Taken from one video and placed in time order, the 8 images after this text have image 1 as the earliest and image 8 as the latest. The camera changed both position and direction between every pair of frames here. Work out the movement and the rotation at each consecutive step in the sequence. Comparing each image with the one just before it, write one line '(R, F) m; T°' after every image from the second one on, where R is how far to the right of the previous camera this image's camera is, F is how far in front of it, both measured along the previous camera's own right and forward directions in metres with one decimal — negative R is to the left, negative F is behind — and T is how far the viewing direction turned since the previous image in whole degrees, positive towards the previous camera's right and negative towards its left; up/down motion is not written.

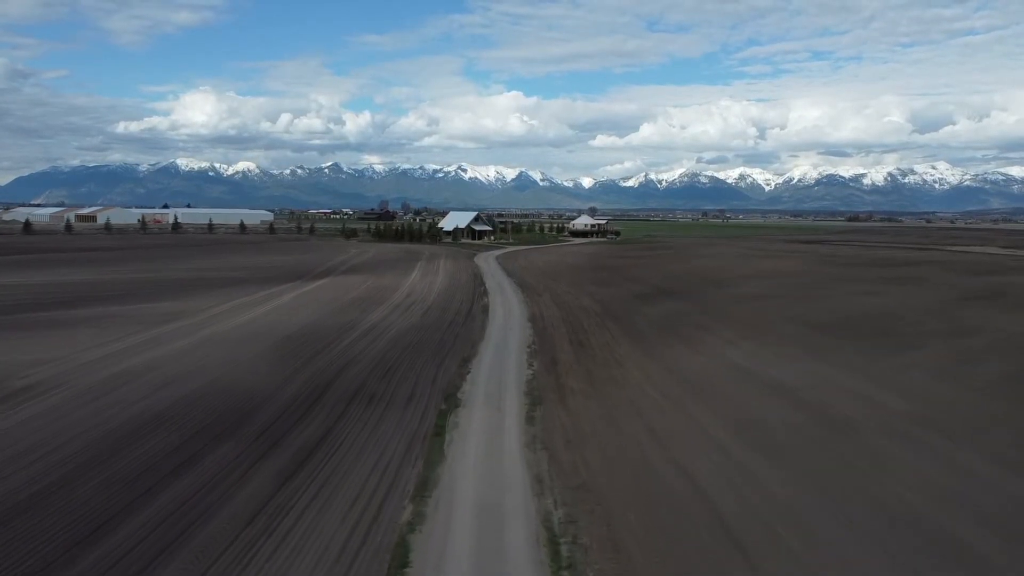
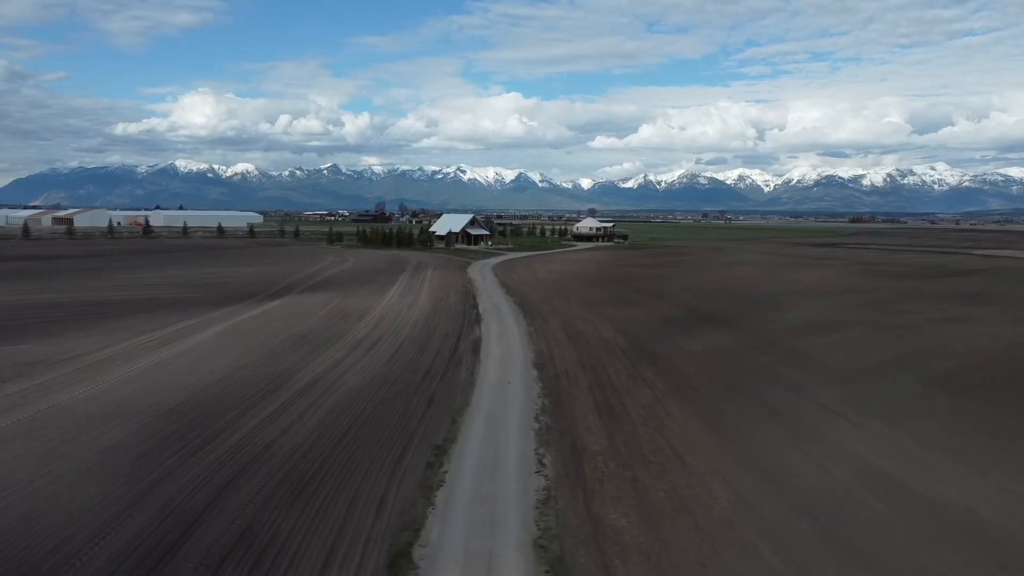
(0.0, +6.5) m; 0°
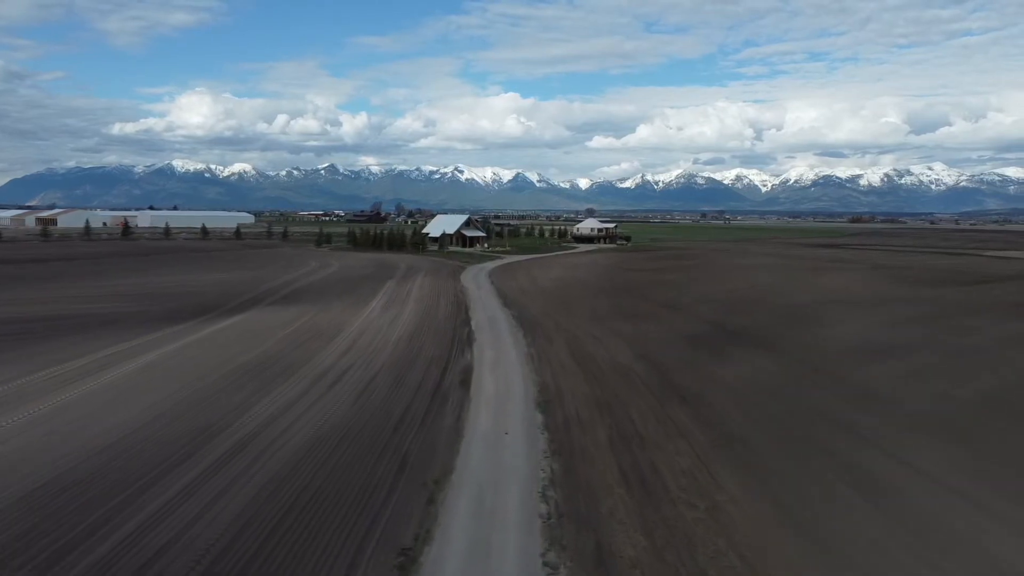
(0.0, +3.5) m; 0°
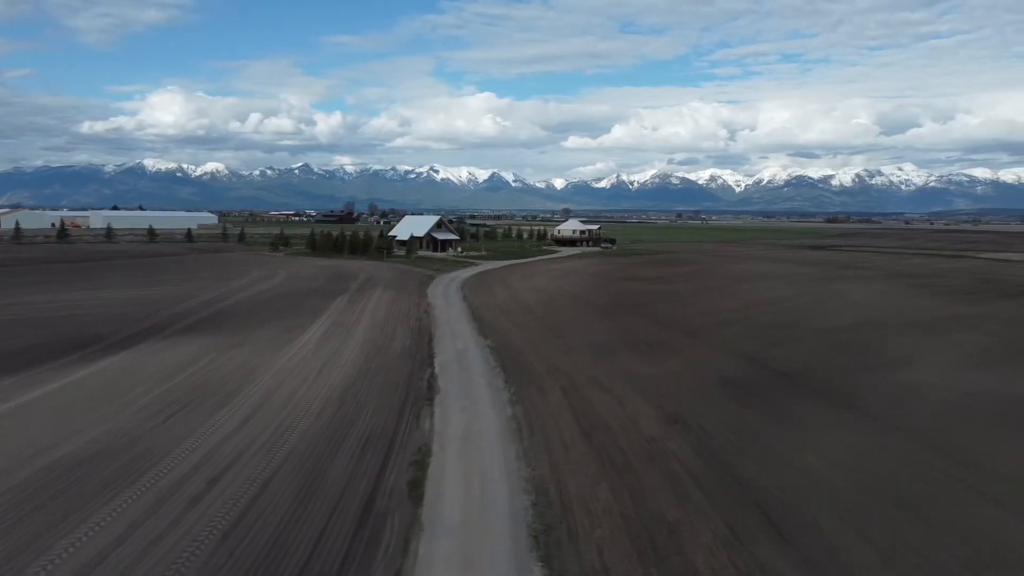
(0.0, +5.8) m; +2°
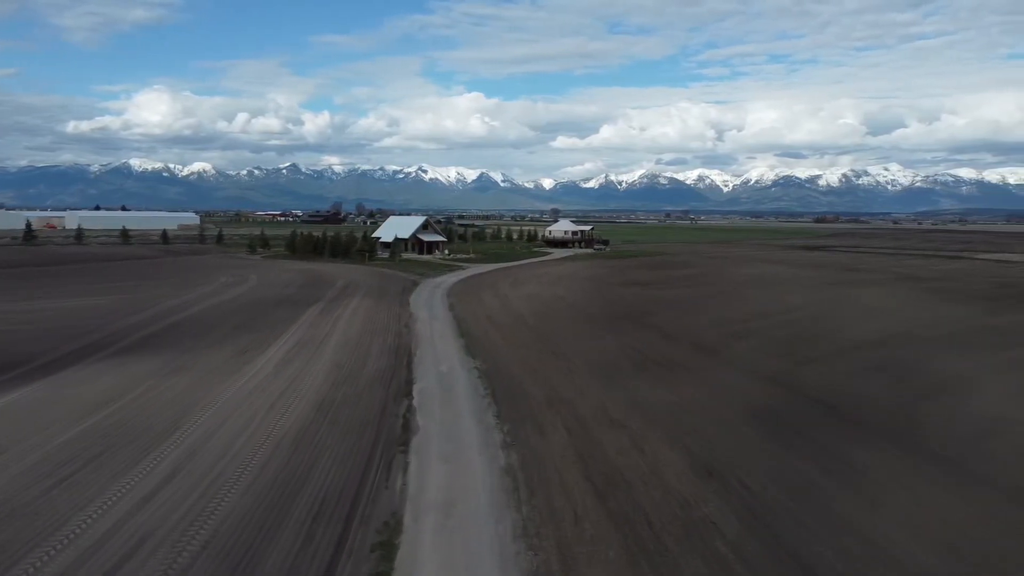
(-0.1, +2.6) m; +1°
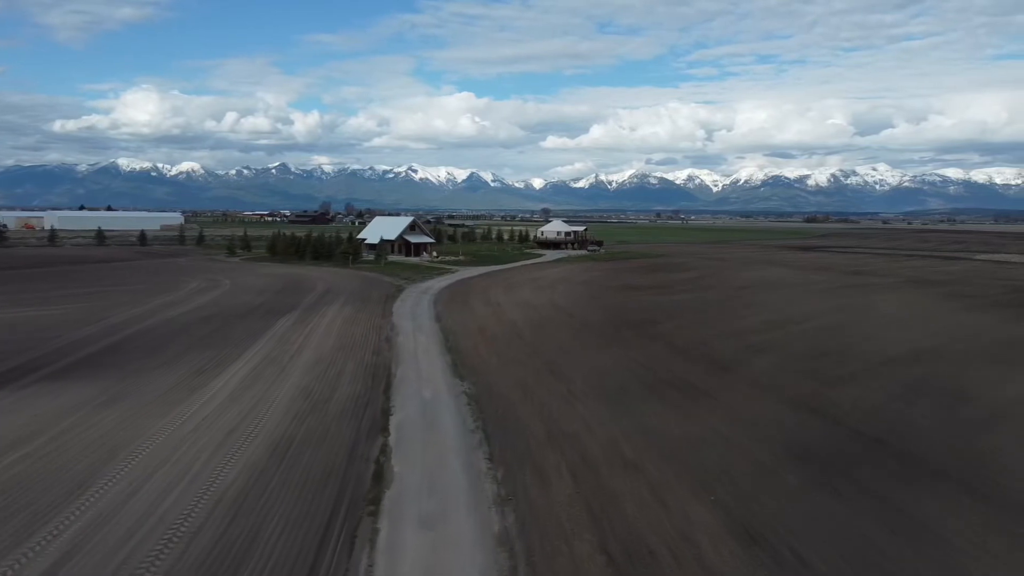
(-0.1, +2.2) m; +1°
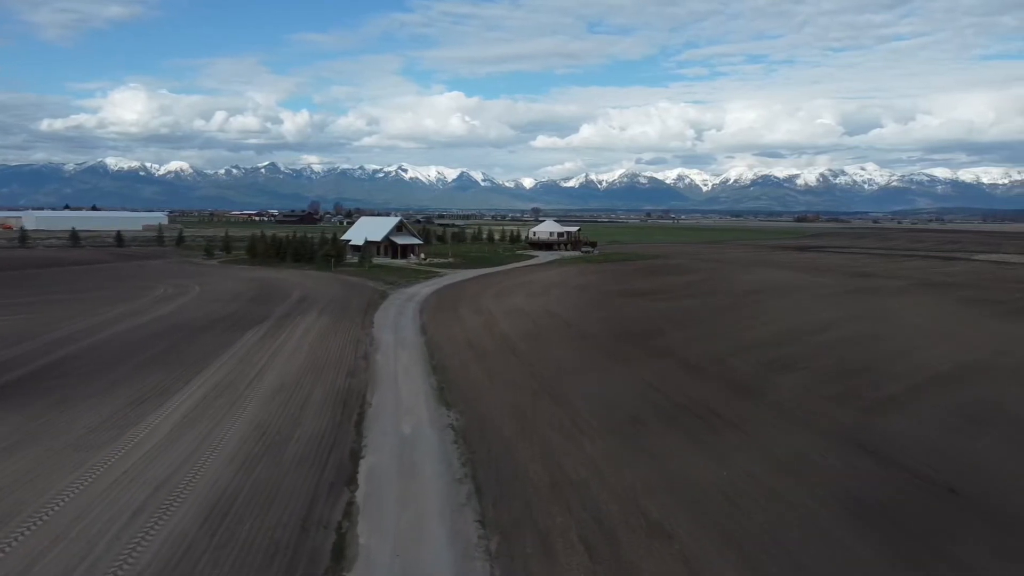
(-0.1, +2.2) m; +1°
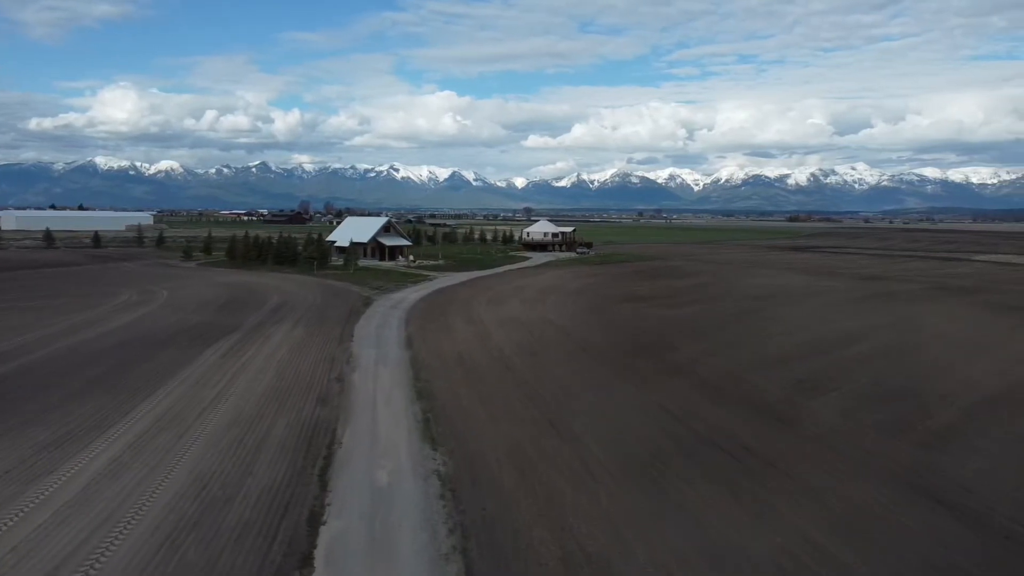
(-0.1, +2.2) m; +1°
